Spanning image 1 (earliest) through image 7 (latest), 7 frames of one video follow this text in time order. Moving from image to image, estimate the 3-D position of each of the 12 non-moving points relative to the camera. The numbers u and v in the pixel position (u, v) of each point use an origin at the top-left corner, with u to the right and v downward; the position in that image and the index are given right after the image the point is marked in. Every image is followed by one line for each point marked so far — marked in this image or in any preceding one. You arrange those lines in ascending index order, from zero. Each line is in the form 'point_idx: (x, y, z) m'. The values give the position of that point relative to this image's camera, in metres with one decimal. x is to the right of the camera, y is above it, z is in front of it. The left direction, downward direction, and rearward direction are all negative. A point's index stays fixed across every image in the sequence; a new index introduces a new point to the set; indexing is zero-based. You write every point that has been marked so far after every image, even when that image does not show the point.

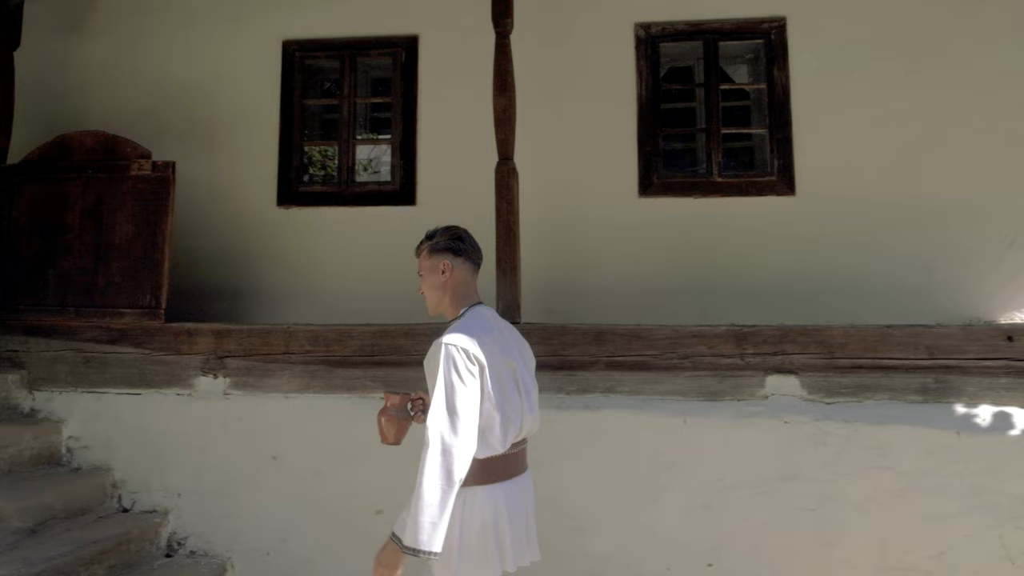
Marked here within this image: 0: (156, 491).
0: (-1.7, -1.0, +3.4) m
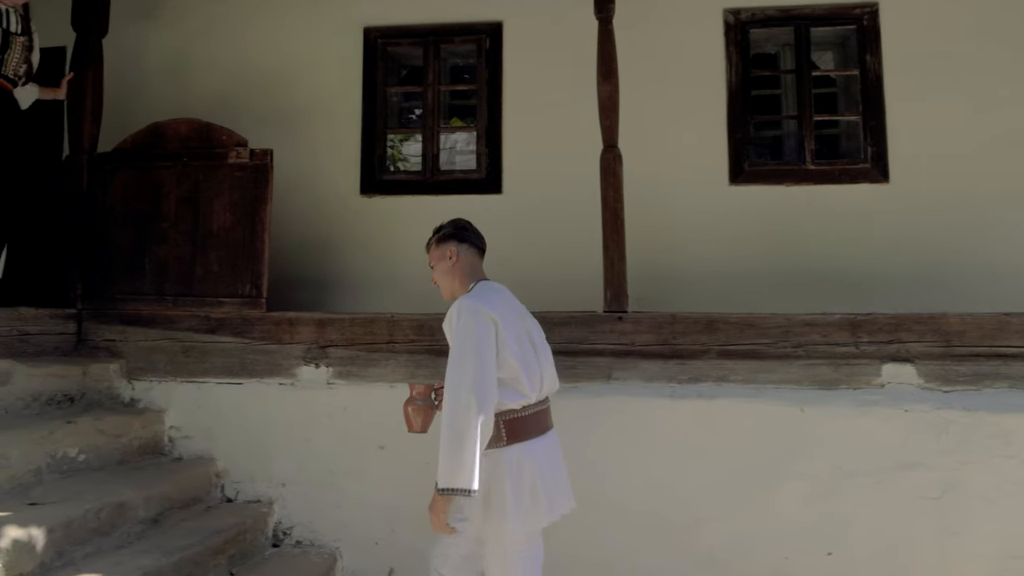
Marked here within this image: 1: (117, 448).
0: (-1.2, -0.9, +3.4) m
1: (-1.7, -0.7, +3.1) m
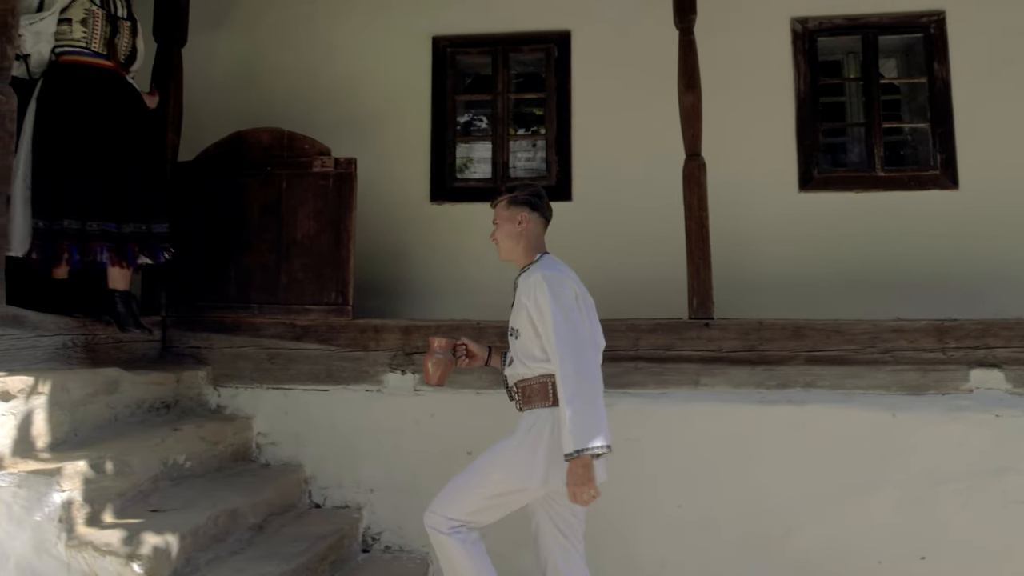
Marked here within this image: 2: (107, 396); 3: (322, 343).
0: (-0.8, -1.0, +3.4) m
1: (-1.3, -0.7, +3.1) m
2: (-1.6, -0.4, +2.8) m
3: (-1.0, -0.3, +3.5) m
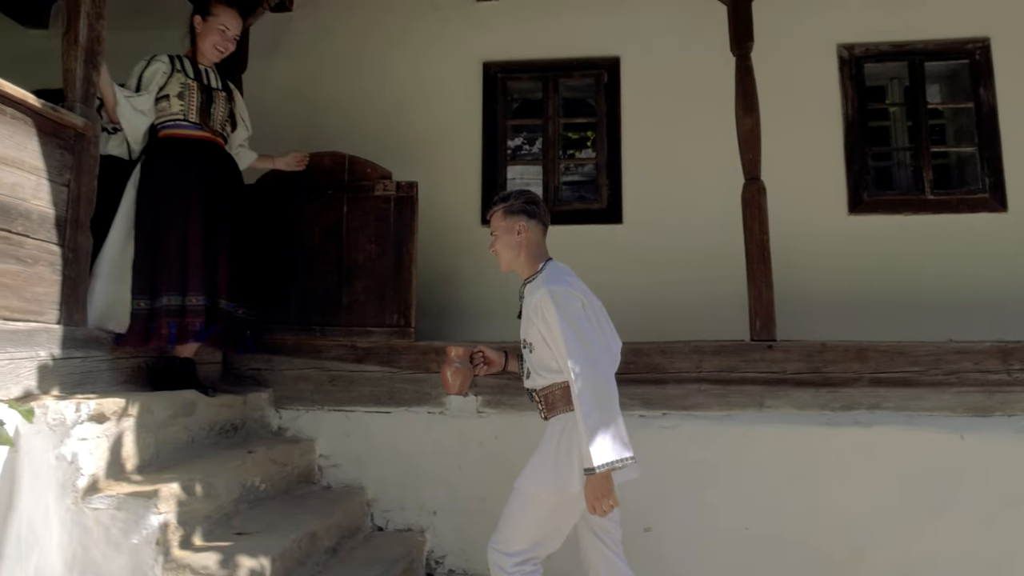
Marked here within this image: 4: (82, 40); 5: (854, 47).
0: (-0.5, -1.1, +3.4) m
1: (-1.0, -0.8, +3.1) m
2: (-1.3, -0.5, +2.8) m
3: (-0.6, -0.4, +3.5) m
4: (-1.7, +1.0, +2.8) m
5: (+2.0, +1.4, +4.1) m
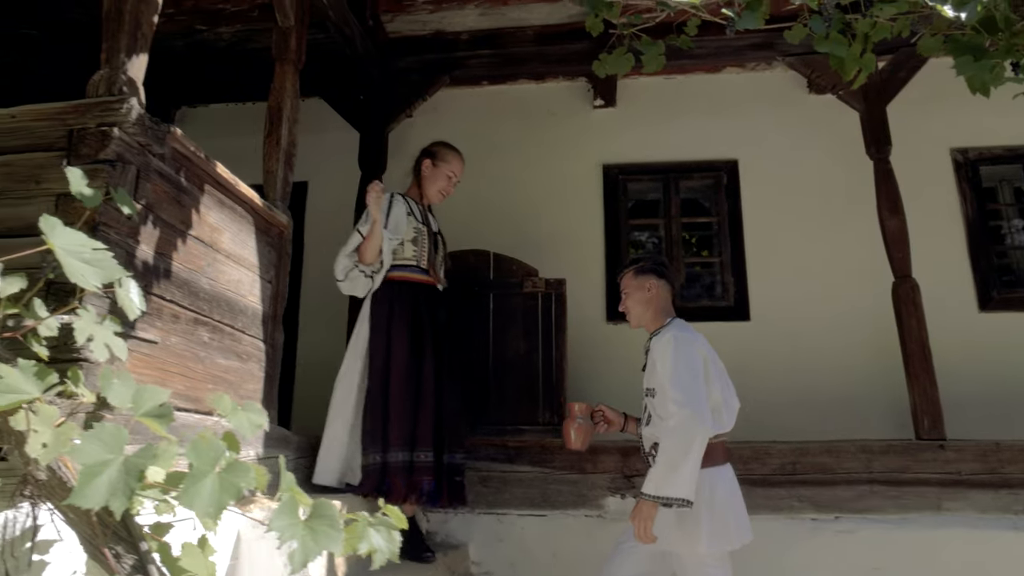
0: (+0.3, -1.5, +3.2) m
1: (-0.2, -1.3, +3.0) m
2: (-0.5, -0.9, +2.7) m
3: (+0.1, -0.9, +3.4) m
4: (-0.9, +0.6, +2.9) m
5: (+2.8, +0.8, +4.3) m
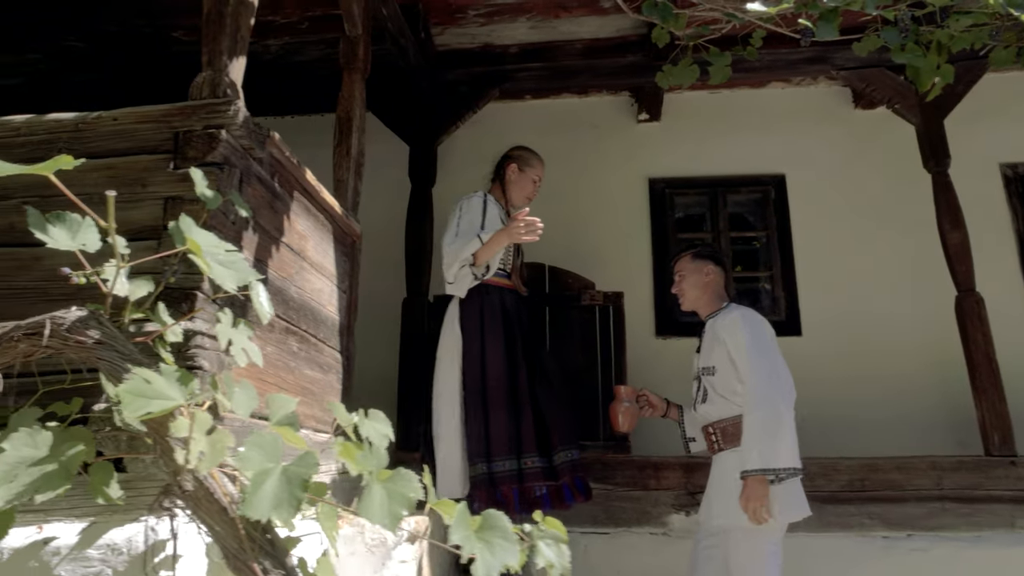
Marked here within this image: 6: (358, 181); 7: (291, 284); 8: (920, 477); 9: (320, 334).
0: (+0.6, -1.6, +3.1) m
1: (0.0, -1.3, +2.9) m
2: (-0.2, -0.9, +2.6) m
3: (+0.4, -0.9, +3.4) m
4: (-0.6, +0.6, +2.9) m
5: (+3.1, +0.7, +4.3) m
6: (-0.6, +0.4, +2.9) m
7: (-0.7, 0.0, +2.2) m
8: (+1.9, -0.9, +3.2) m
9: (-0.6, -0.2, +2.4) m
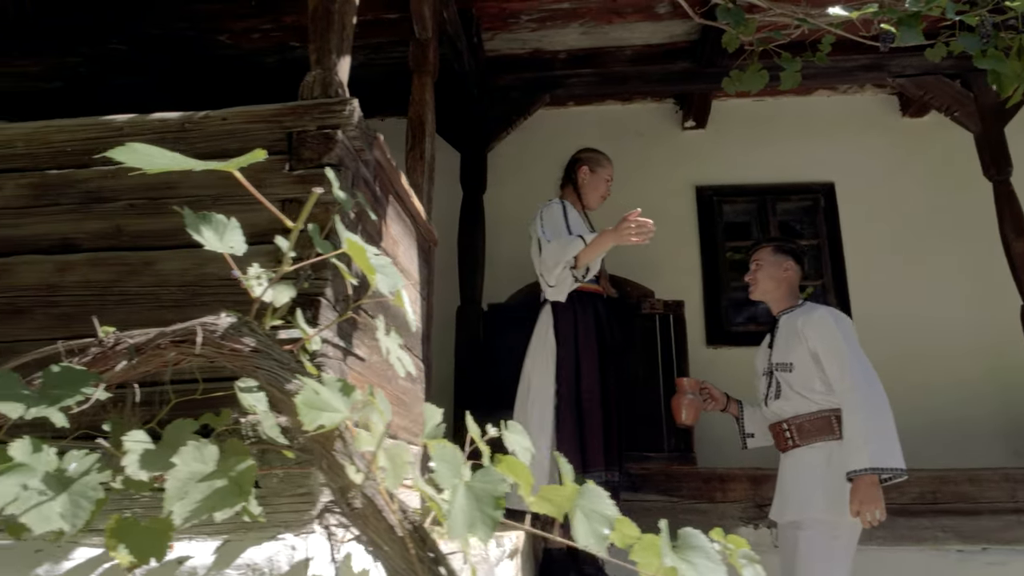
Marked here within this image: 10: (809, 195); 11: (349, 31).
0: (+0.9, -1.6, +3.1) m
1: (+0.3, -1.3, +2.8) m
2: (+0.1, -1.0, +2.5) m
3: (+0.7, -1.0, +3.3) m
4: (-0.3, +0.5, +2.8) m
5: (+3.4, +0.7, +4.2) m
6: (-0.3, +0.4, +2.8) m
7: (-0.4, 0.0, +2.1) m
8: (+2.2, -0.9, +3.2) m
9: (-0.3, -0.2, +2.3) m
10: (+1.8, +0.6, +4.4) m
11: (-0.4, +0.7, +2.0) m
